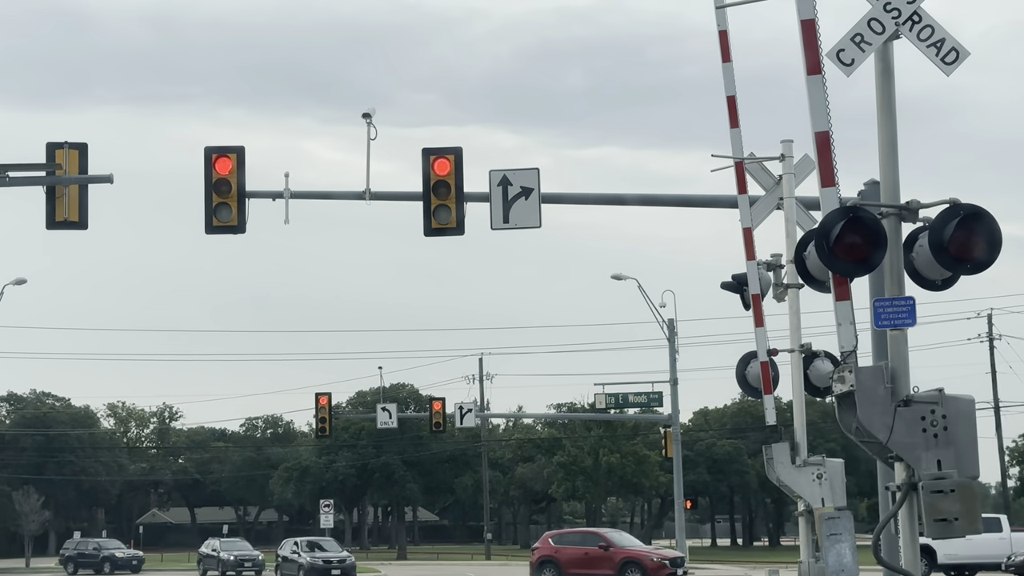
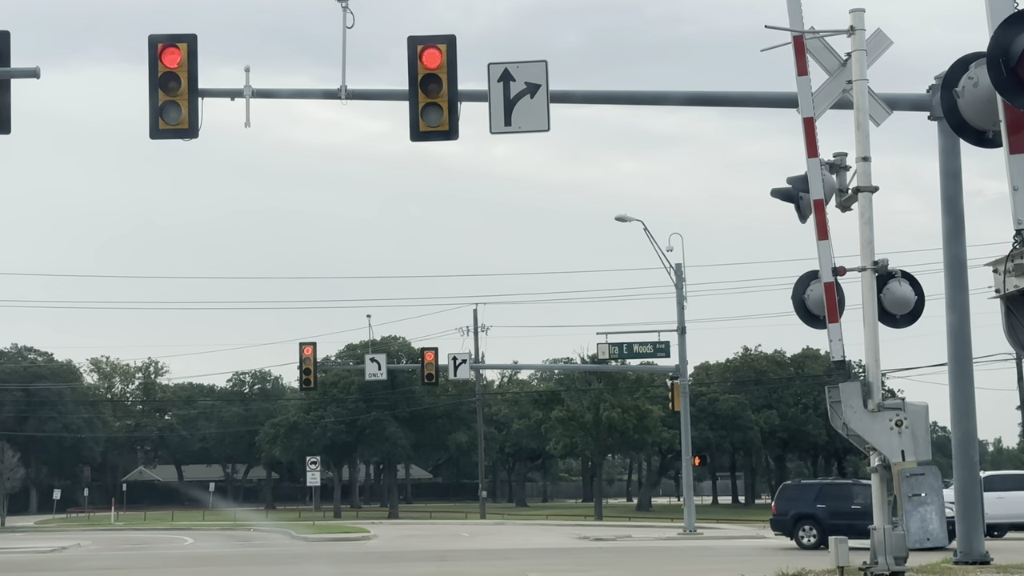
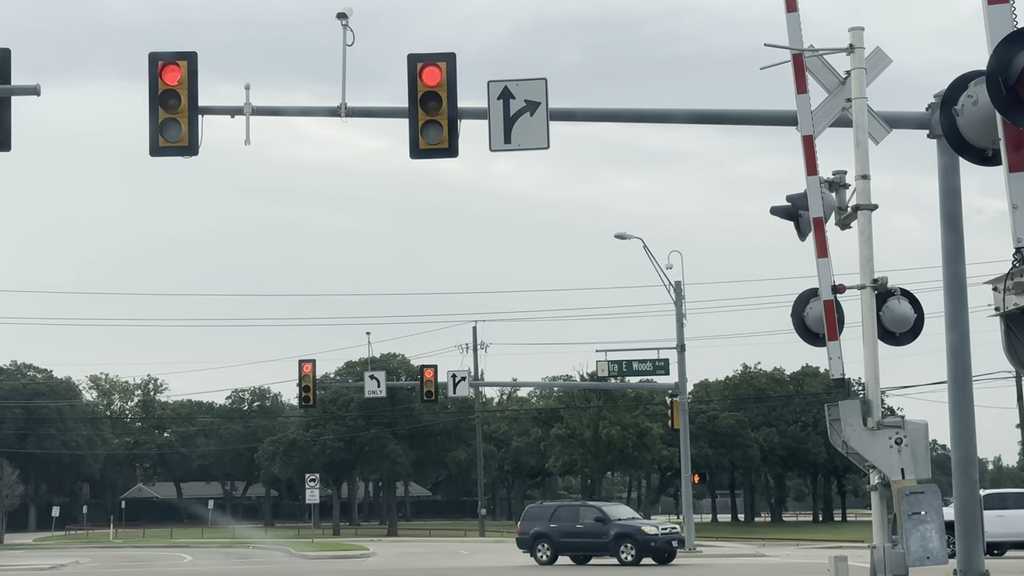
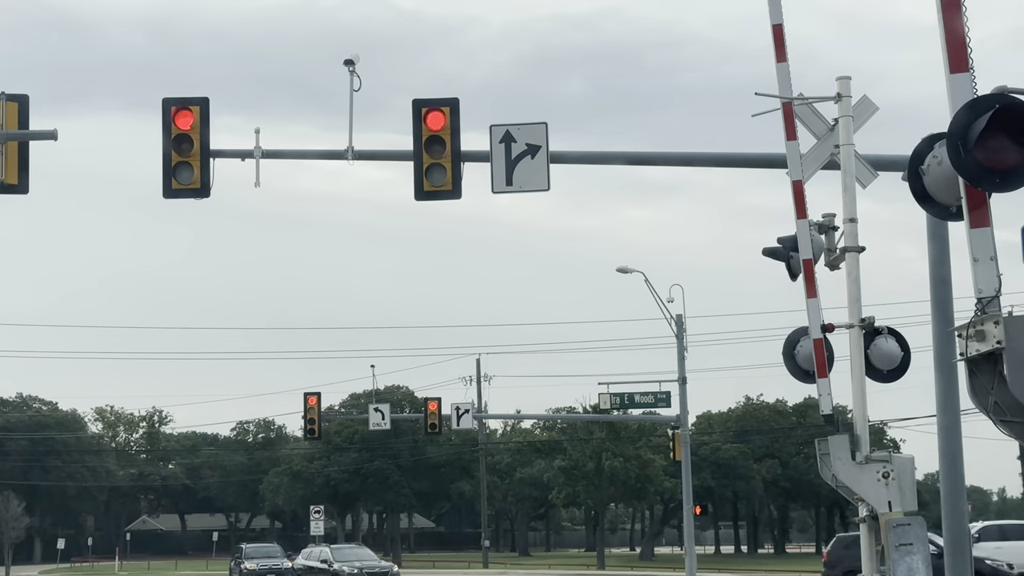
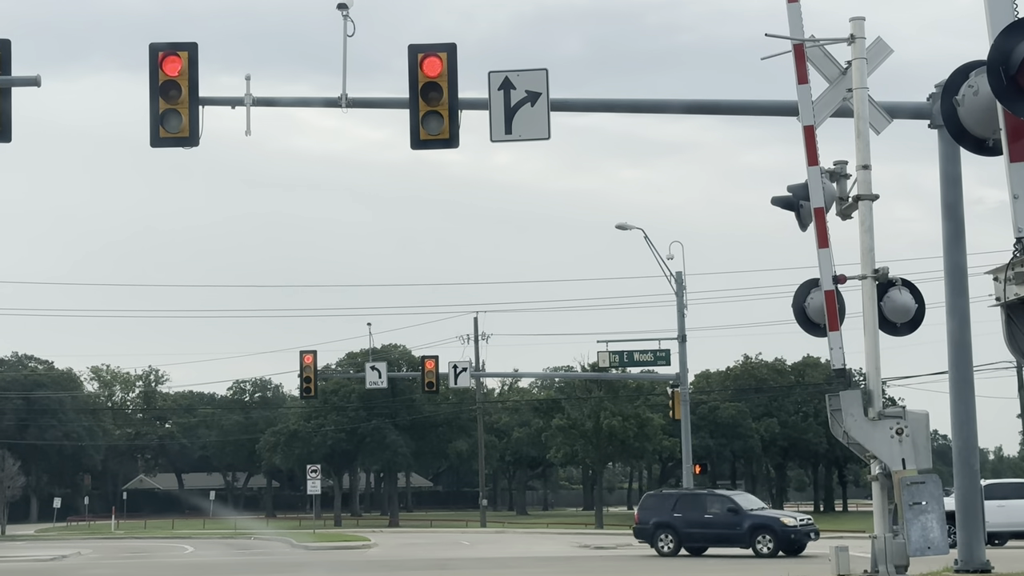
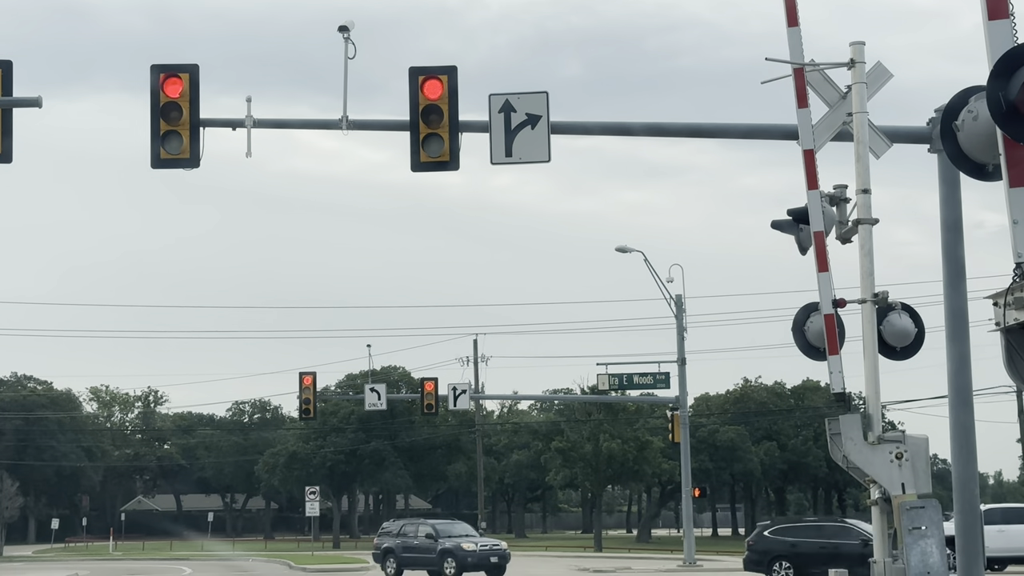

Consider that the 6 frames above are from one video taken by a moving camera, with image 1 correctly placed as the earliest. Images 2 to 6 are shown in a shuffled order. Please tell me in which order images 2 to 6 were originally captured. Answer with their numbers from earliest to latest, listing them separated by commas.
4, 6, 3, 5, 2
